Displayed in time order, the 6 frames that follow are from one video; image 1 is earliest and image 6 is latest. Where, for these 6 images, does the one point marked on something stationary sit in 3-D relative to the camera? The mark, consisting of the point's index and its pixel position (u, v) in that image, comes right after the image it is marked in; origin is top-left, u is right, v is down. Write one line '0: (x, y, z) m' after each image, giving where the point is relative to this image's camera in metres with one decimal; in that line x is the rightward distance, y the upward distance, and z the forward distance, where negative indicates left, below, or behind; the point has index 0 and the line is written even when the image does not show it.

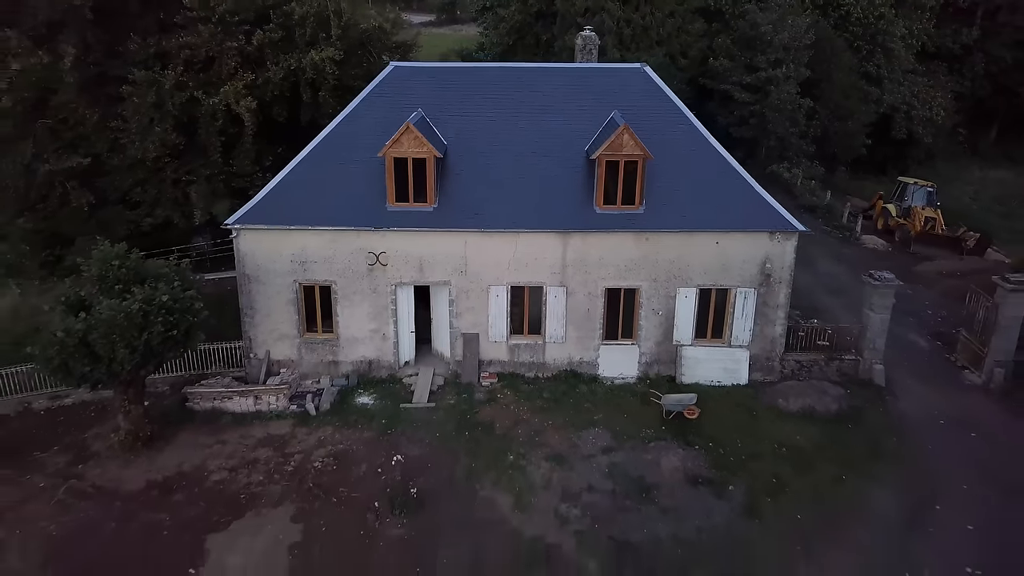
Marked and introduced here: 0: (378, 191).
0: (-3.7, +2.6, +15.6) m
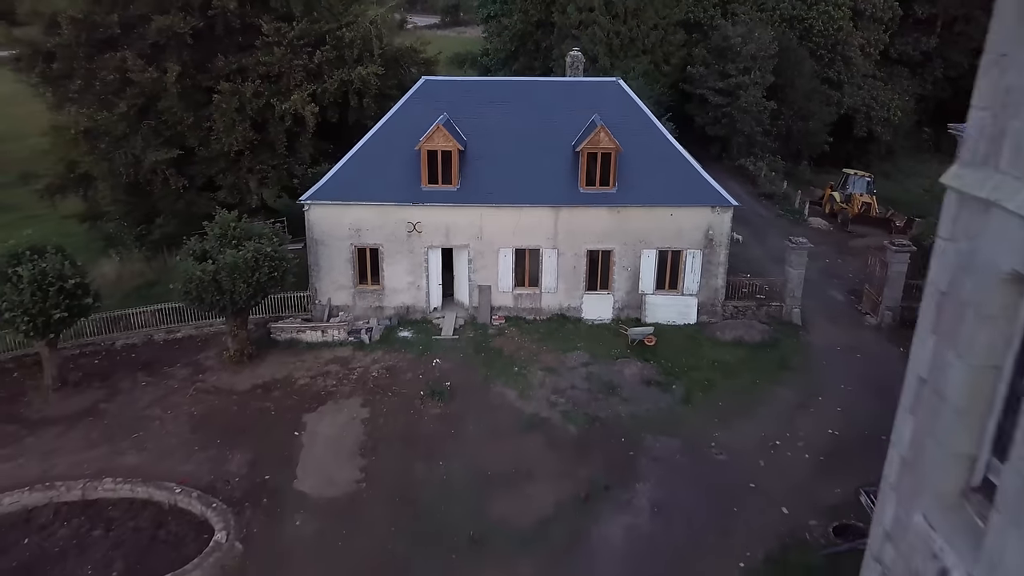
0: (-3.5, +4.0, +20.6) m
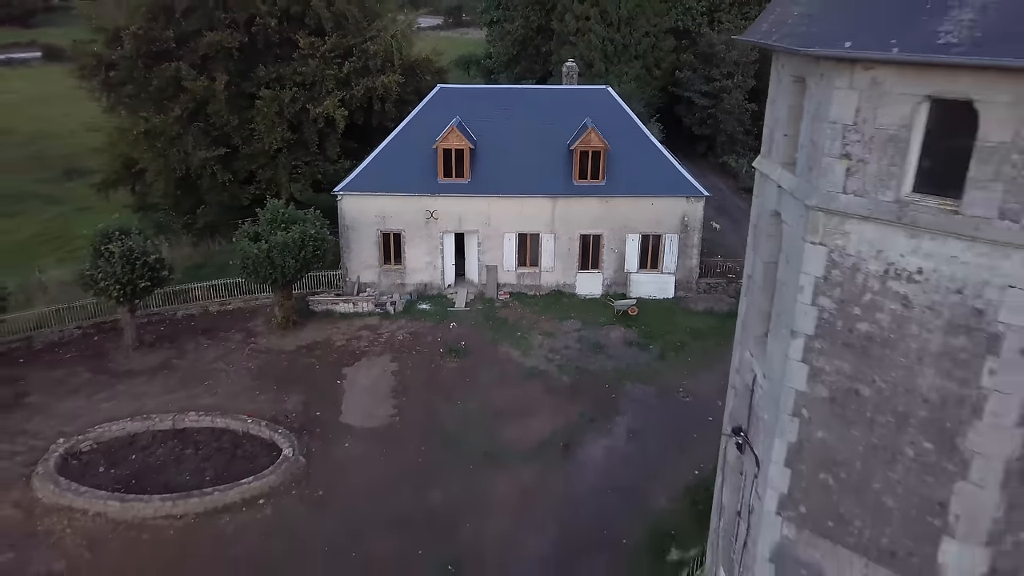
0: (-3.4, +4.9, +24.0) m
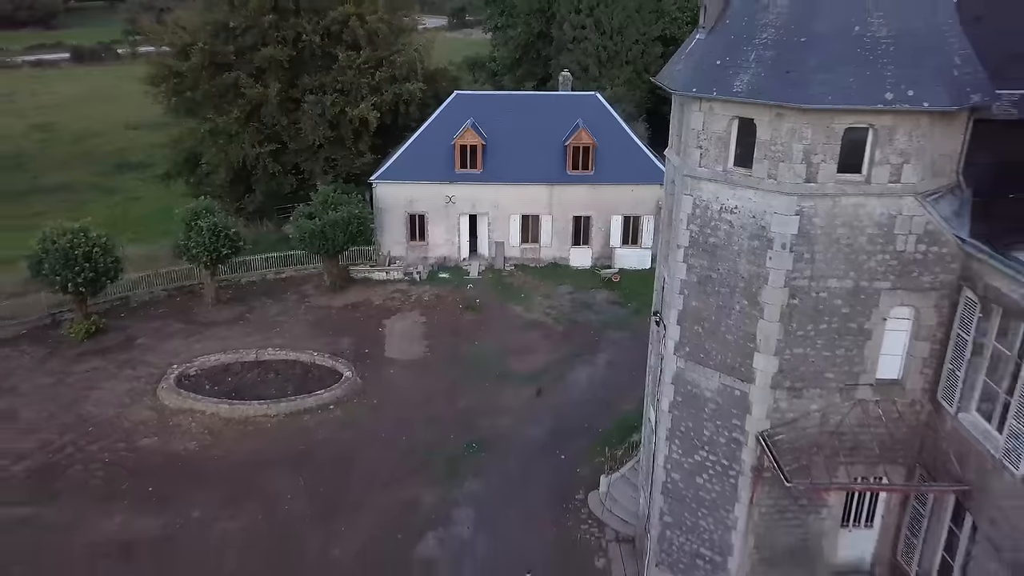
0: (-3.1, +6.4, +29.0) m
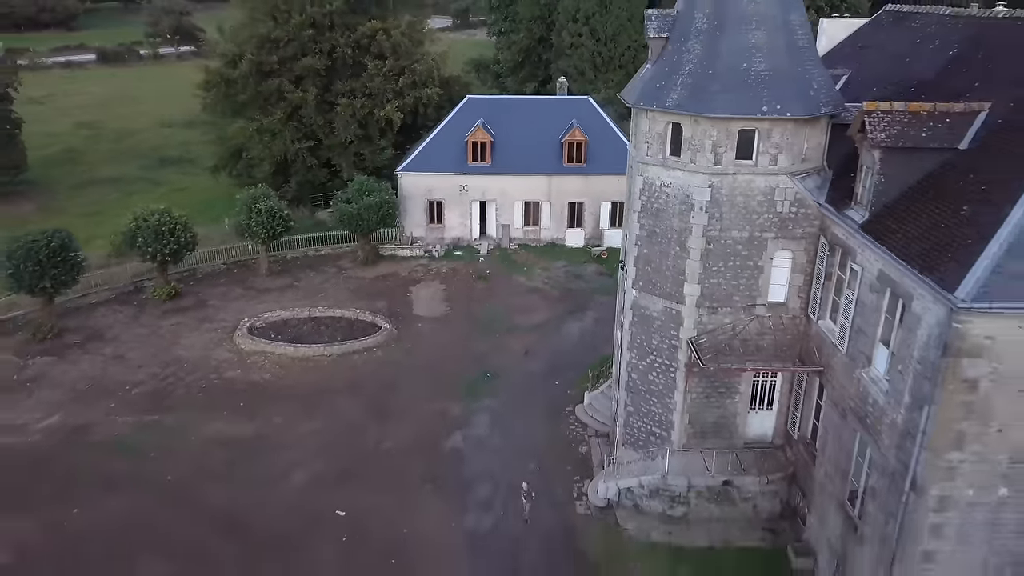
0: (-2.9, +7.8, +34.1) m
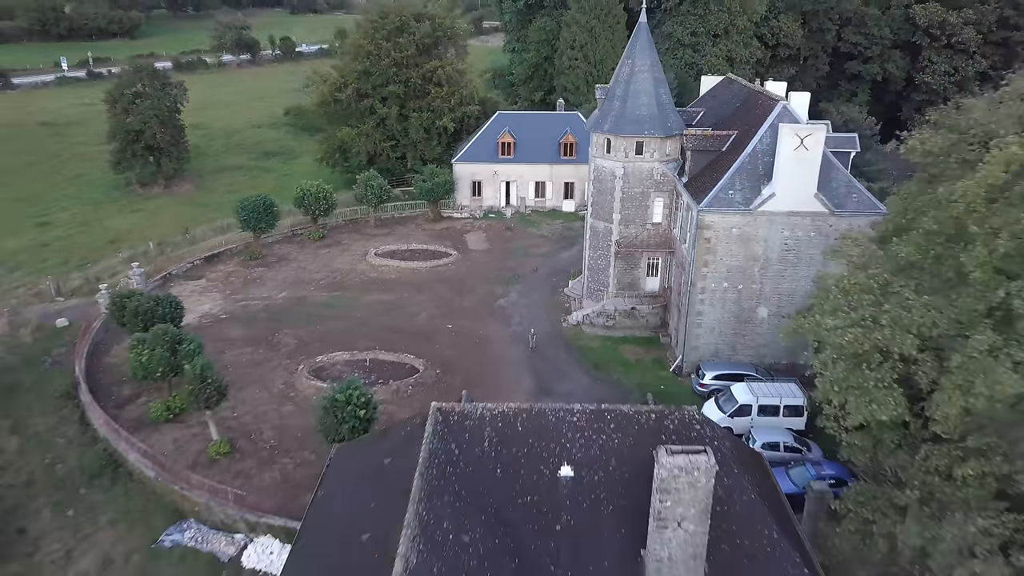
0: (-1.5, +12.4, +52.2) m
